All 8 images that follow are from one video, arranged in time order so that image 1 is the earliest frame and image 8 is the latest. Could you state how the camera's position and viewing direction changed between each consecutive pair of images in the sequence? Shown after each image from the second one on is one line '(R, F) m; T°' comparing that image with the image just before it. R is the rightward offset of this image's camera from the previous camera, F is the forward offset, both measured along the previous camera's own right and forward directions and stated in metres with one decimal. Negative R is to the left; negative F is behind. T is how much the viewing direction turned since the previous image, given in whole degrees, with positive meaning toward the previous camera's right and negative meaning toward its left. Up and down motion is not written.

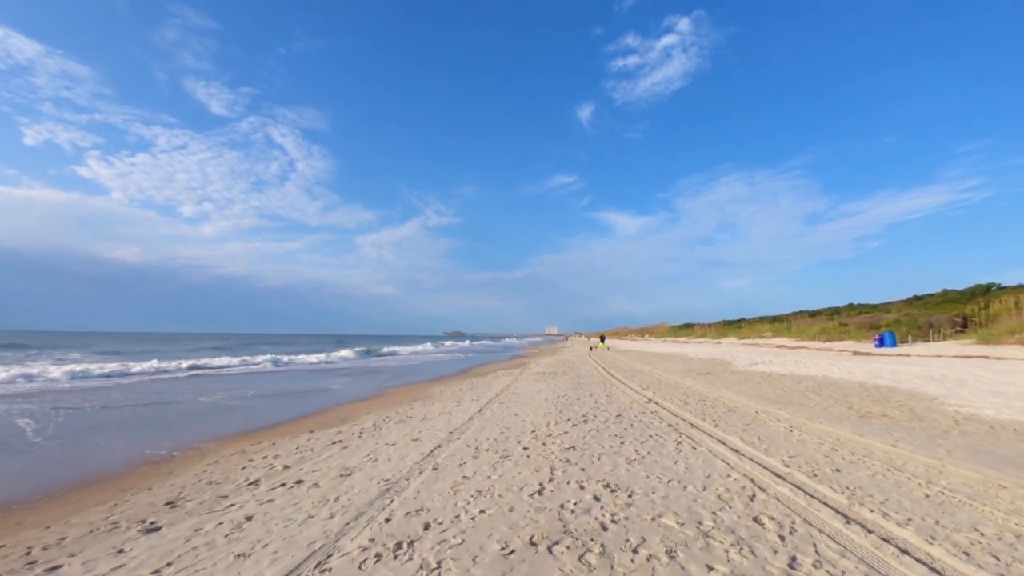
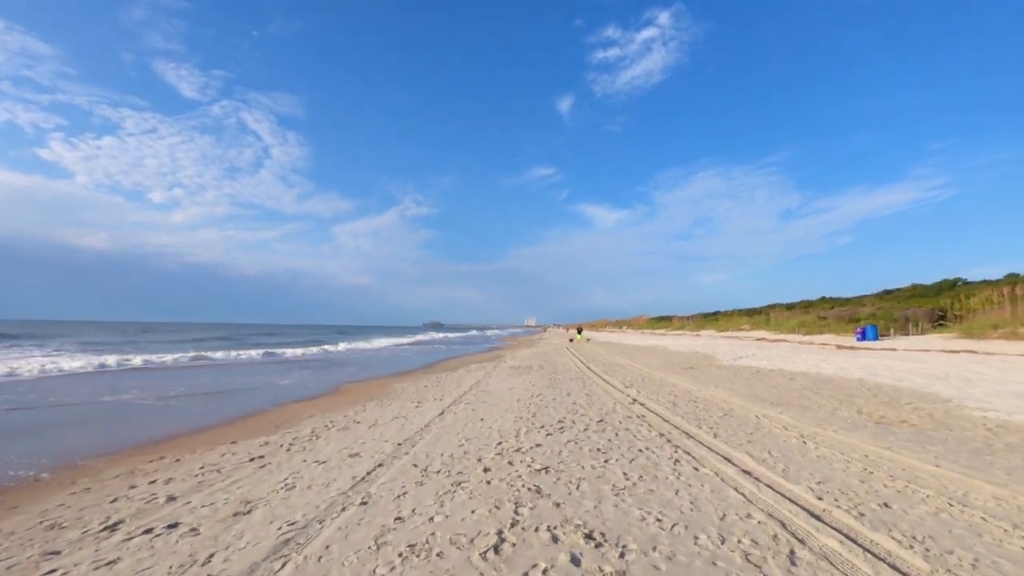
(+0.2, +1.5) m; +2°
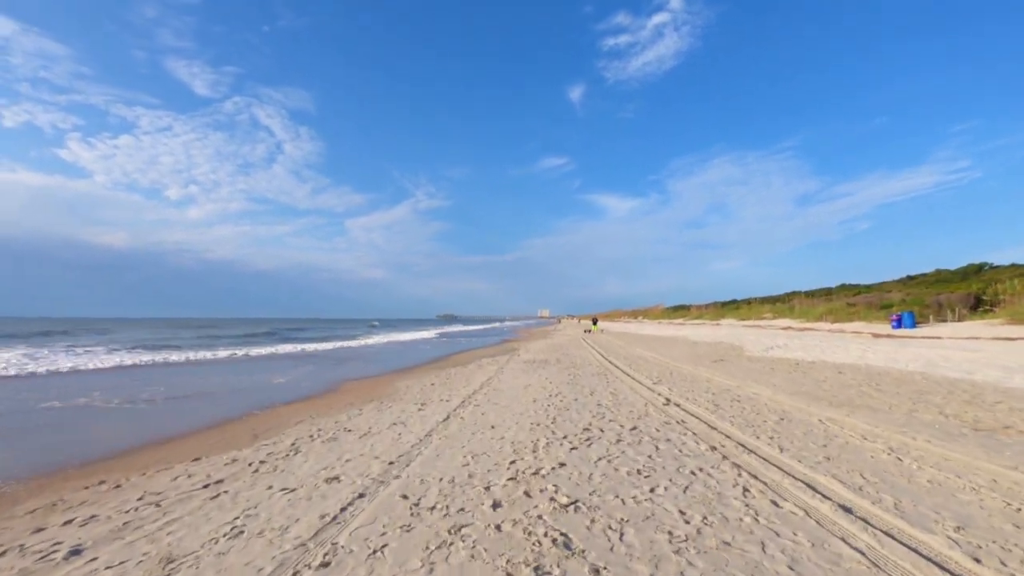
(0.0, +1.4) m; -1°
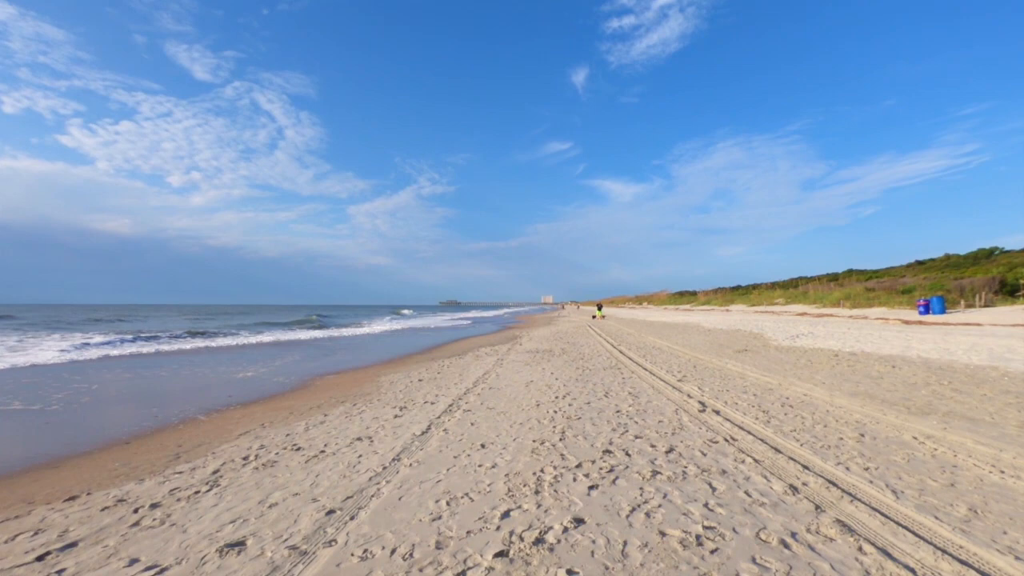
(+0.1, +1.8) m; 0°
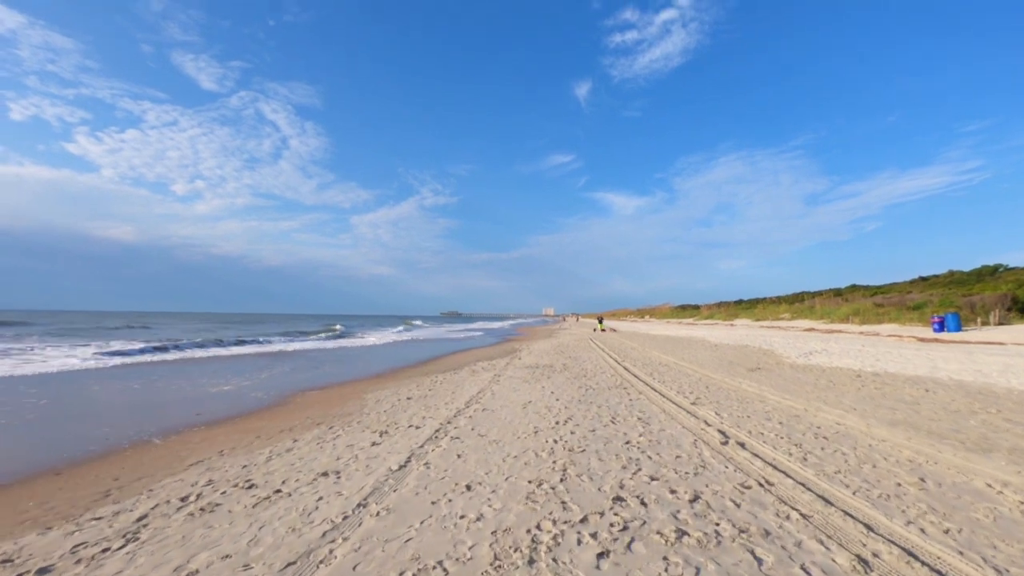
(+0.1, +0.9) m; 0°
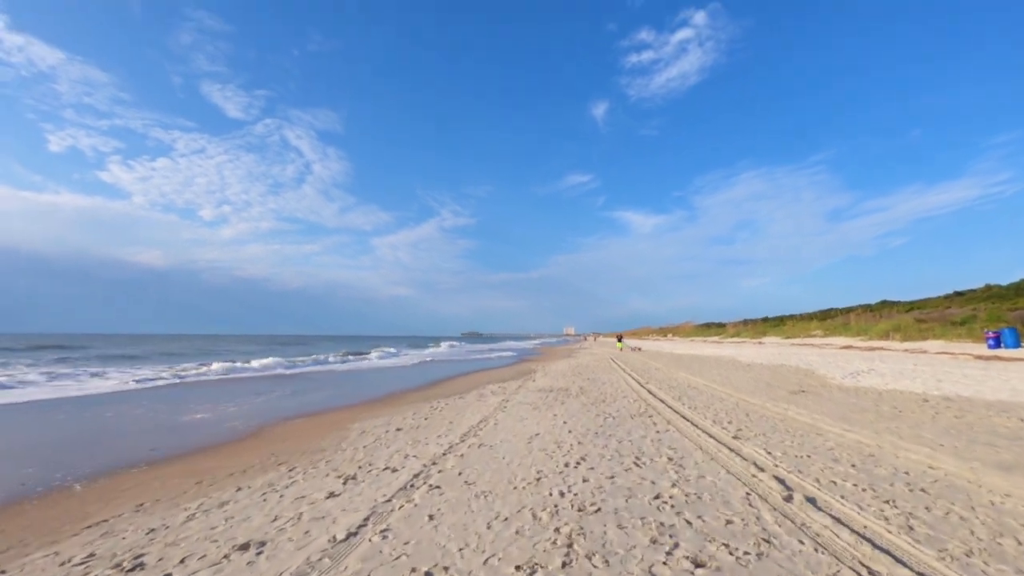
(+0.3, +1.4) m; -2°
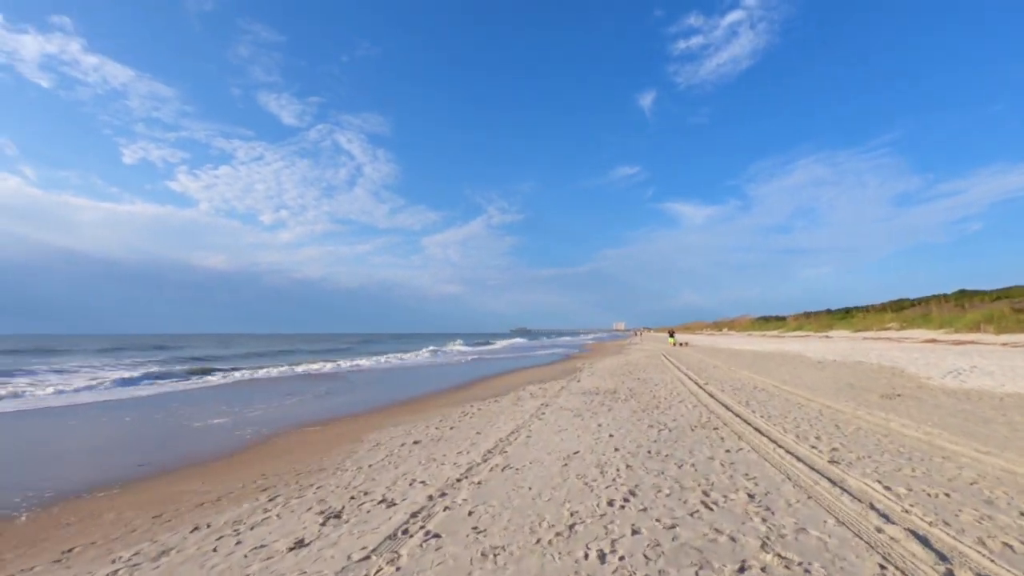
(+0.2, +1.4) m; -5°
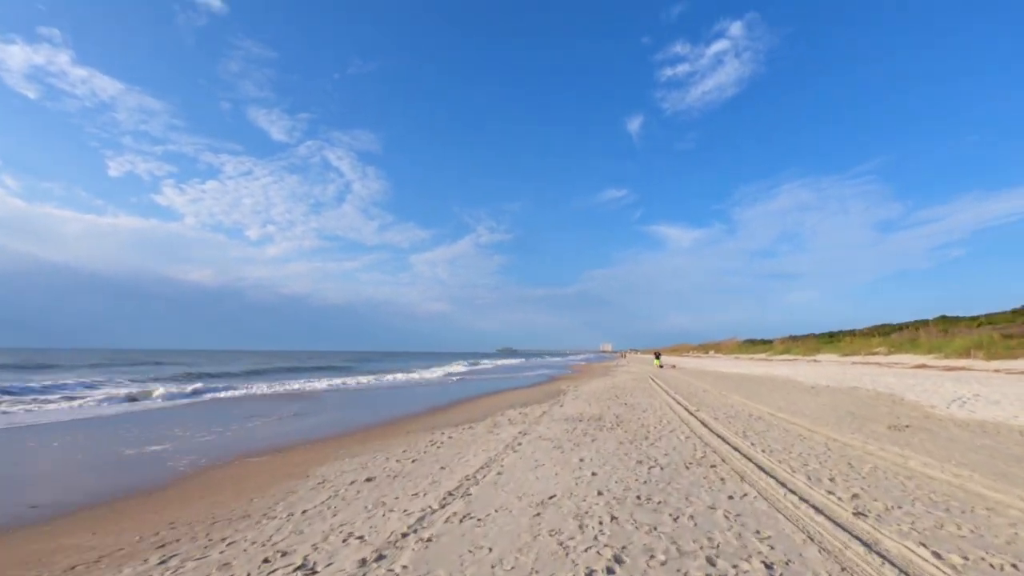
(+0.2, +1.0) m; +1°
